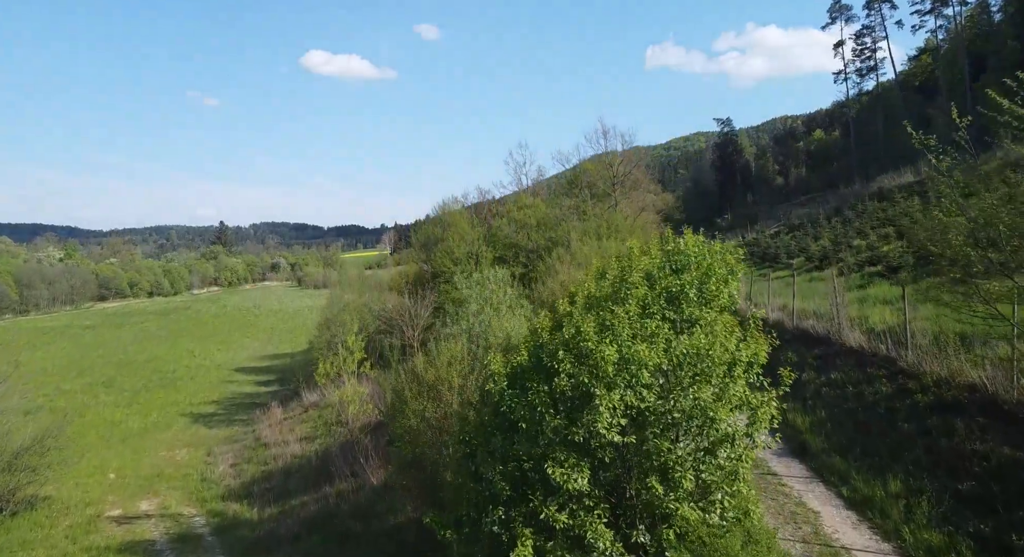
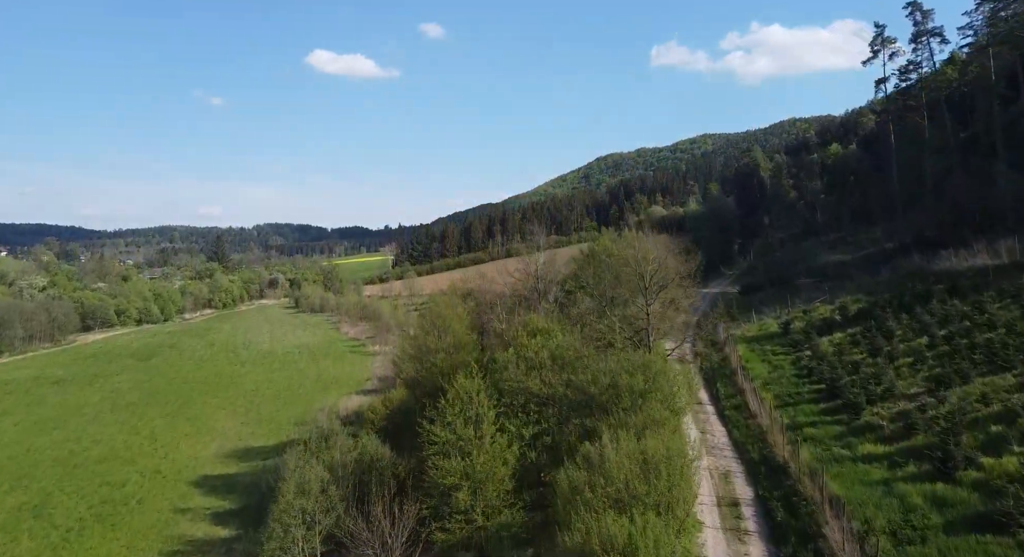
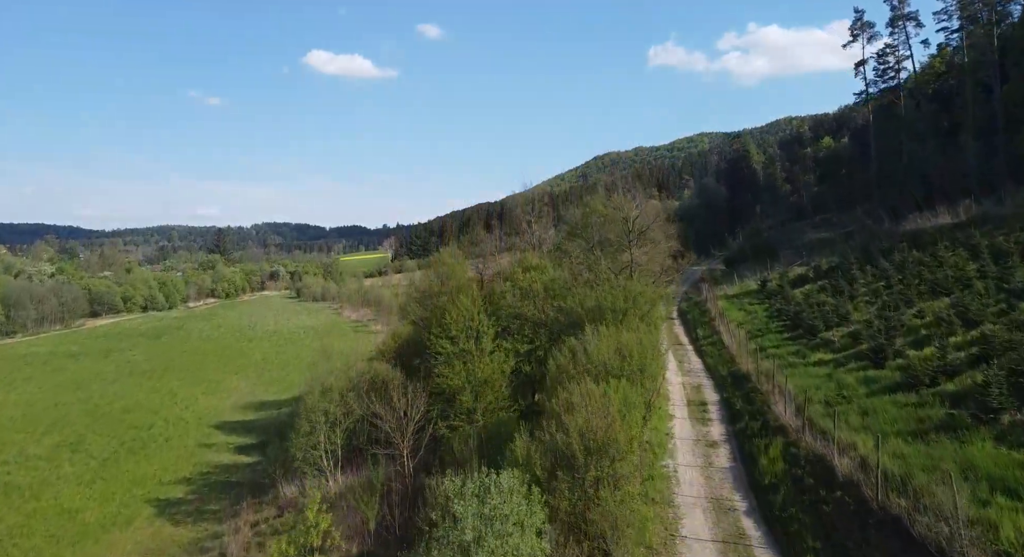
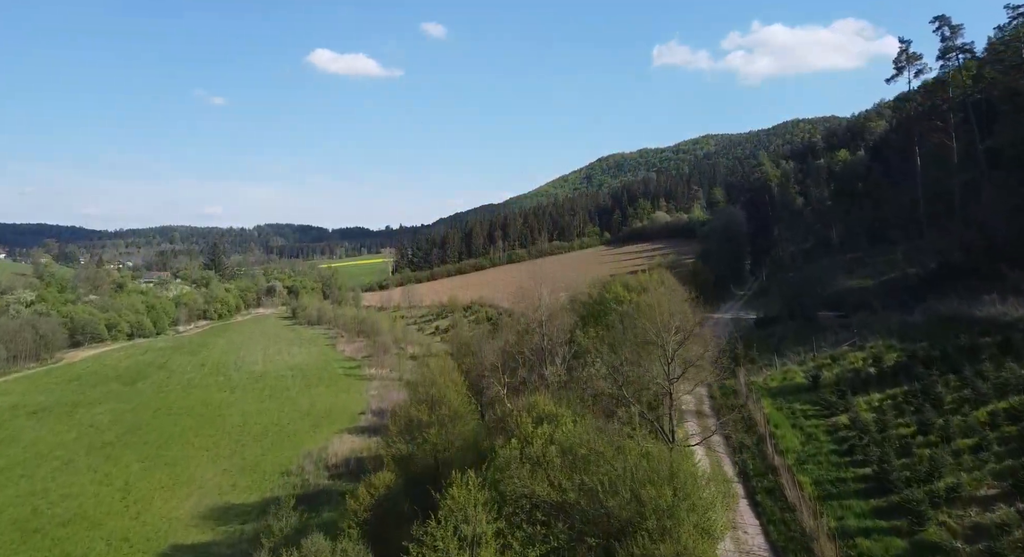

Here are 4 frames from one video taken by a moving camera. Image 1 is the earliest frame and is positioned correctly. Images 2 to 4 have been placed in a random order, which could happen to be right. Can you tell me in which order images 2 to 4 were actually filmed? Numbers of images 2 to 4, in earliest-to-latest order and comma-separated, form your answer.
3, 2, 4
